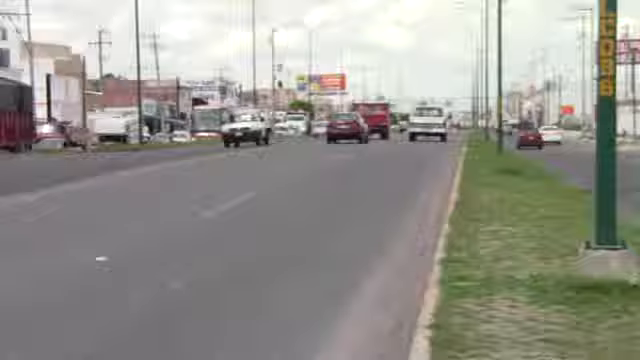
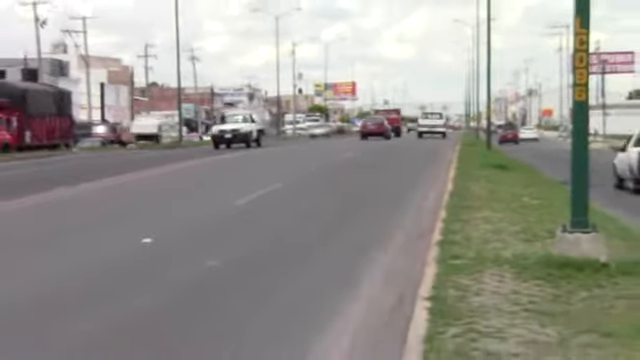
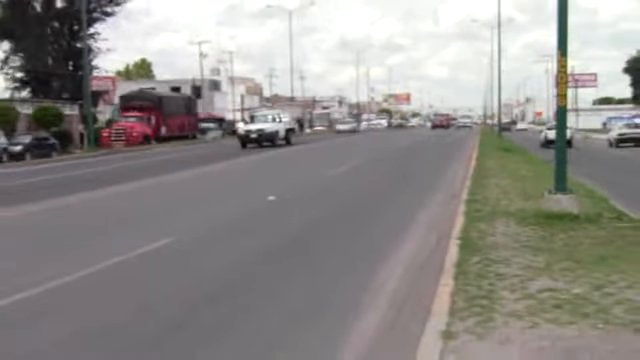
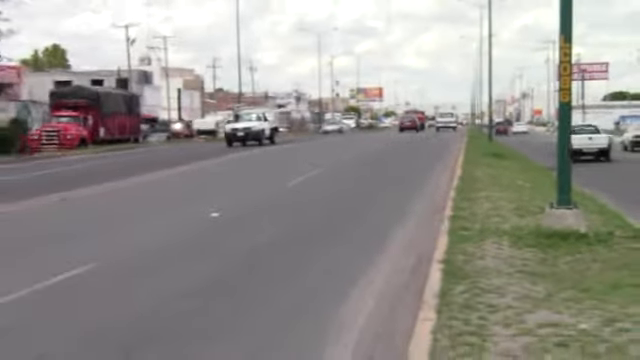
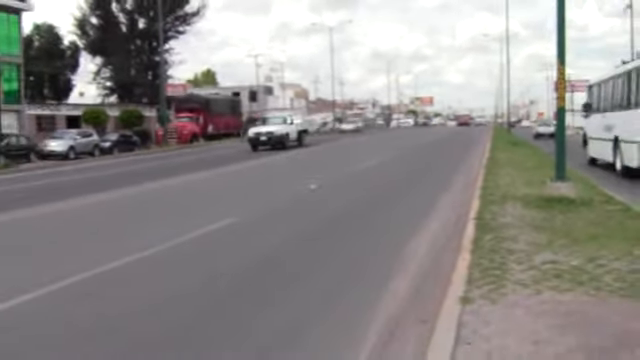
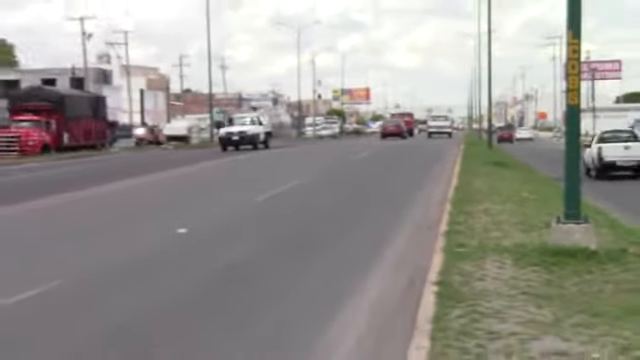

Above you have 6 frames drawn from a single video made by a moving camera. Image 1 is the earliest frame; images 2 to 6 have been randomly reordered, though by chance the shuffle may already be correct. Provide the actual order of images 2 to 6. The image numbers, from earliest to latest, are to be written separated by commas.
2, 6, 4, 3, 5
